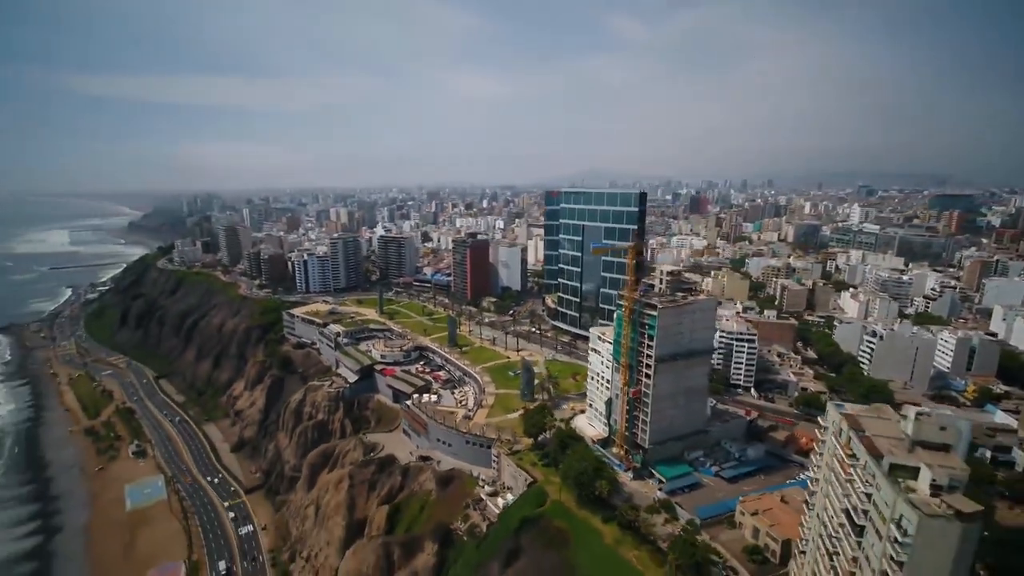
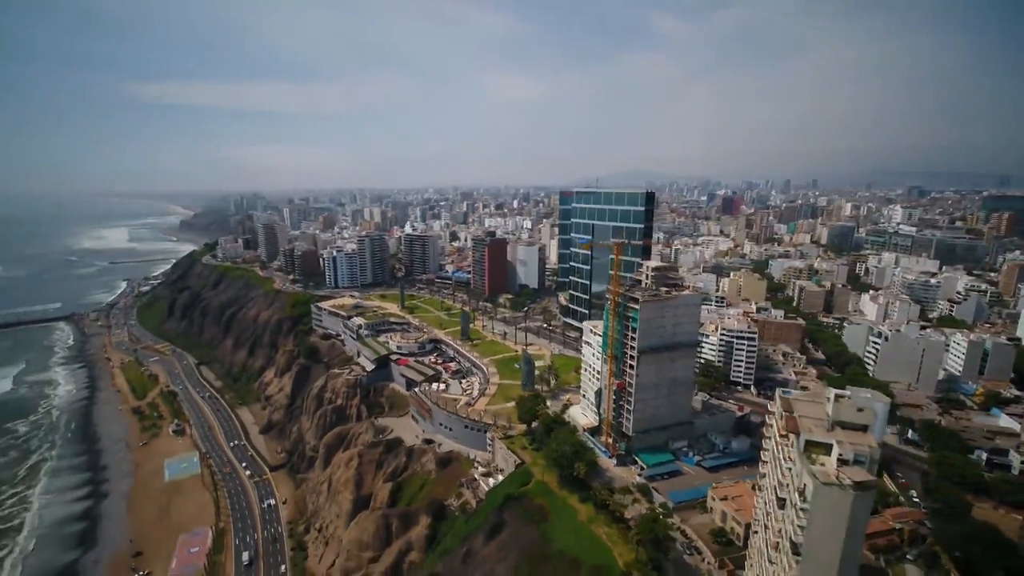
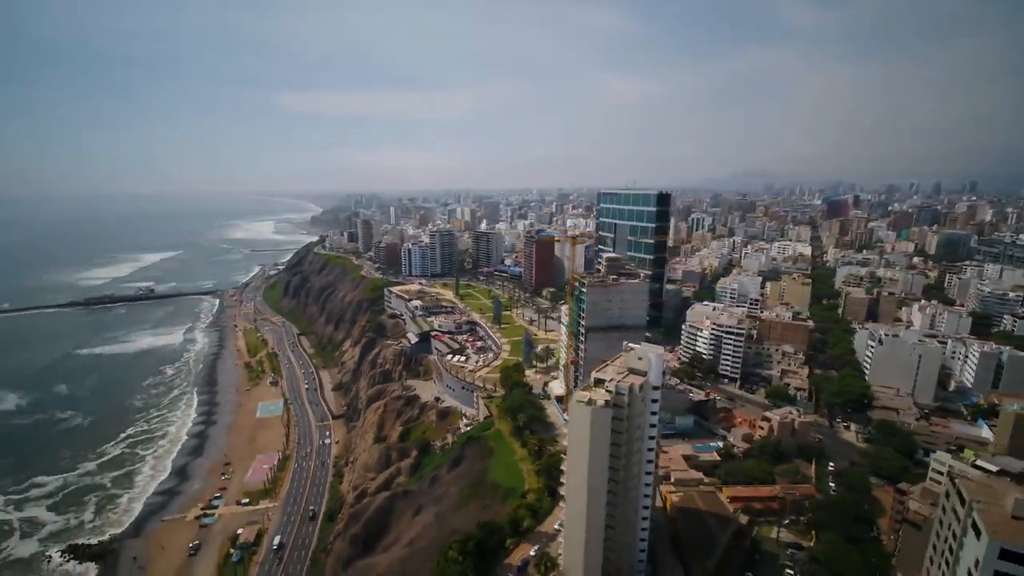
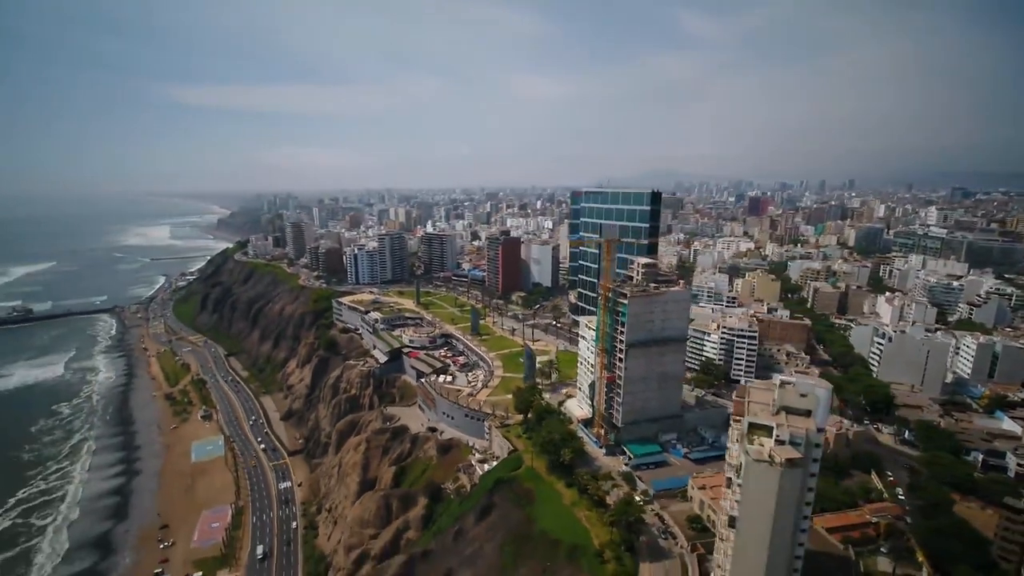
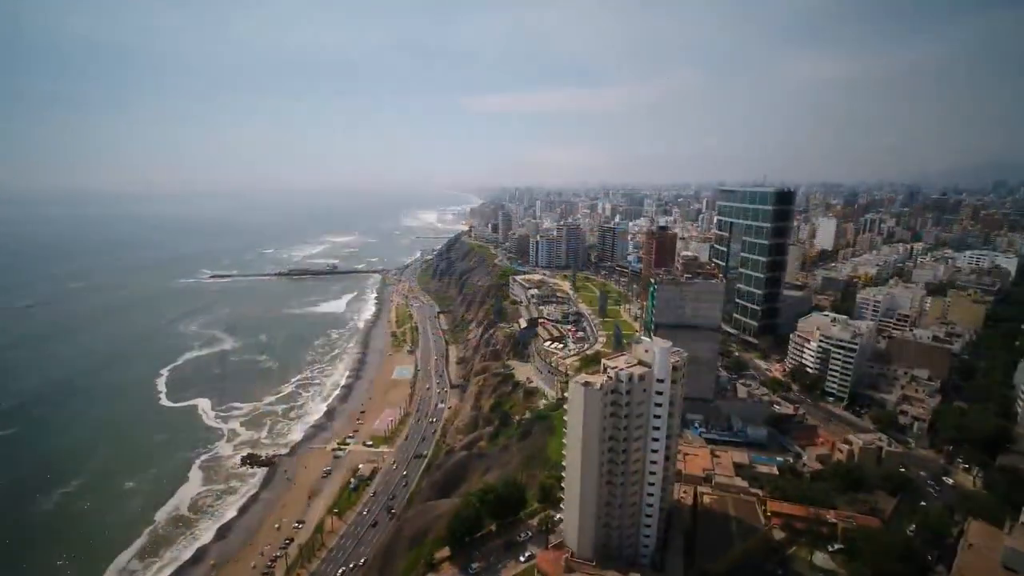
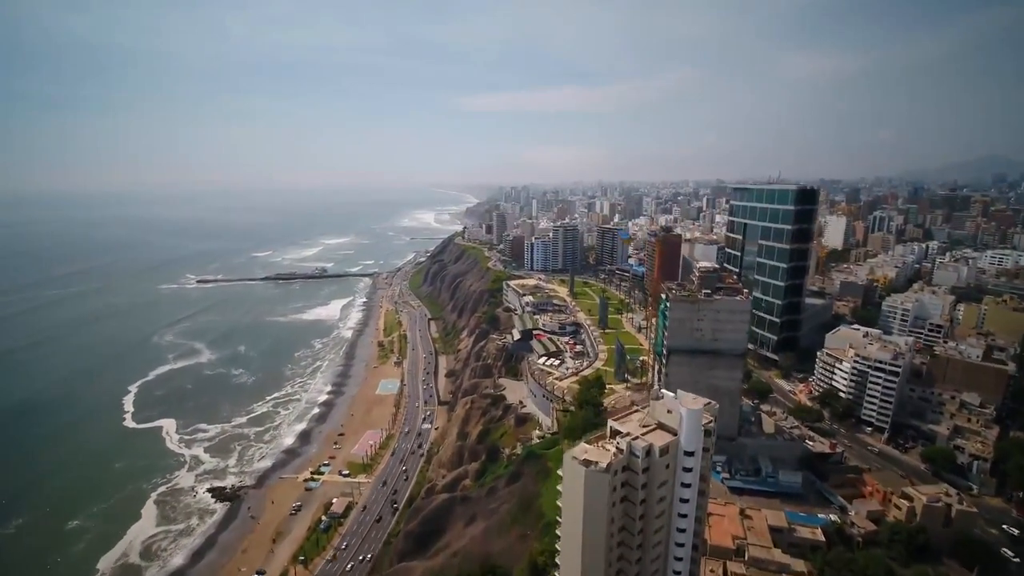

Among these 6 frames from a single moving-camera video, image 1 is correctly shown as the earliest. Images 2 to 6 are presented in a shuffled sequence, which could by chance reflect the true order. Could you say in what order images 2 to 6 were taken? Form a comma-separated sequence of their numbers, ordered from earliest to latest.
2, 4, 3, 5, 6
